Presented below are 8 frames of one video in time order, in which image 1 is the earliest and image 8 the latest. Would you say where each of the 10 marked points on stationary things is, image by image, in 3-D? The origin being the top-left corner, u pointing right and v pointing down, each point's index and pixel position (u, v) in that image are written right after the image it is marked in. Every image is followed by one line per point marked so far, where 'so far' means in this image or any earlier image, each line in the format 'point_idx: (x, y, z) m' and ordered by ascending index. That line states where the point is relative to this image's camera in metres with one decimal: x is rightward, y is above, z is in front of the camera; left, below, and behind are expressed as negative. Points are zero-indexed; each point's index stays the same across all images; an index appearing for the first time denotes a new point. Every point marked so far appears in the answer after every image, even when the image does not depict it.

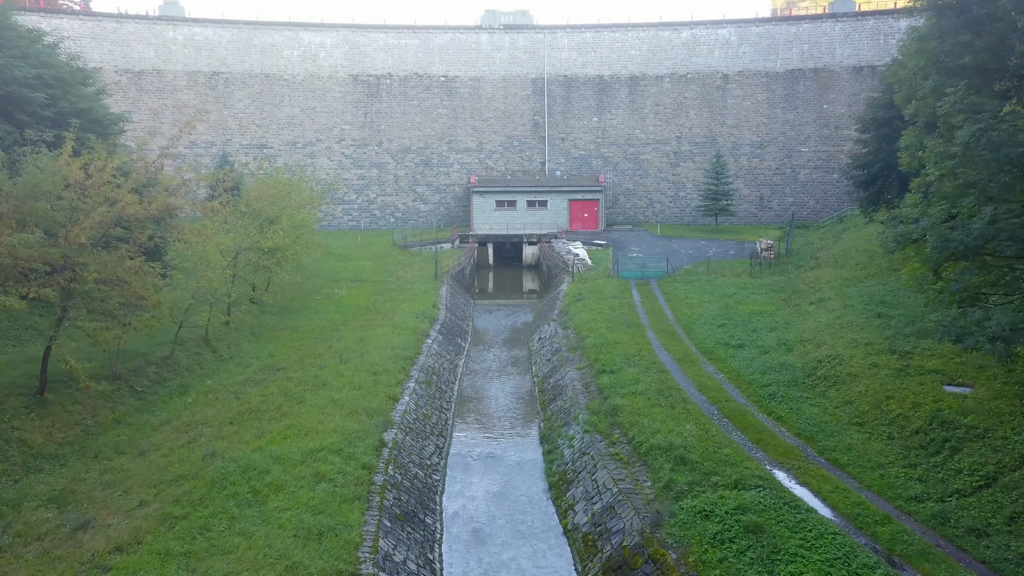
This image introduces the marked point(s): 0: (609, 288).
0: (+1.7, 0.0, +16.9) m
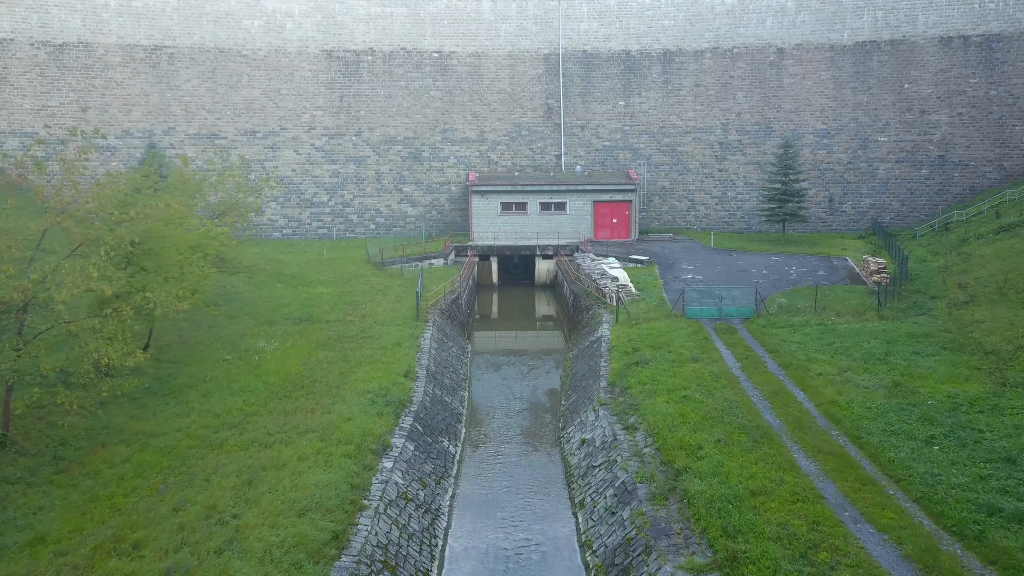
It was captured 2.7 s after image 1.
0: (+1.9, -0.6, +11.1) m
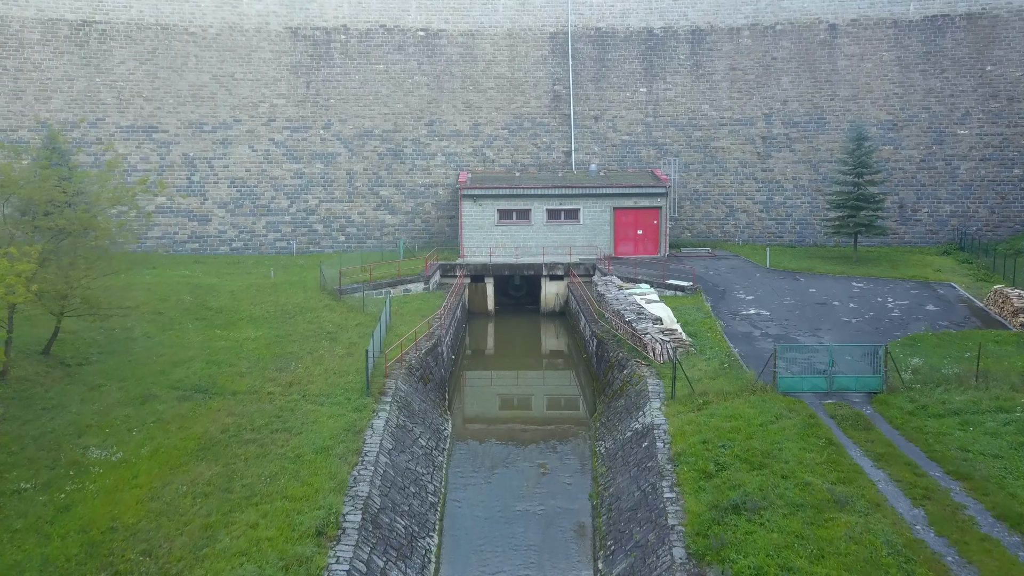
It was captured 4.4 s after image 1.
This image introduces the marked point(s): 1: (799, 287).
0: (+1.9, -1.1, +6.7) m
1: (+4.2, 0.0, +13.9) m
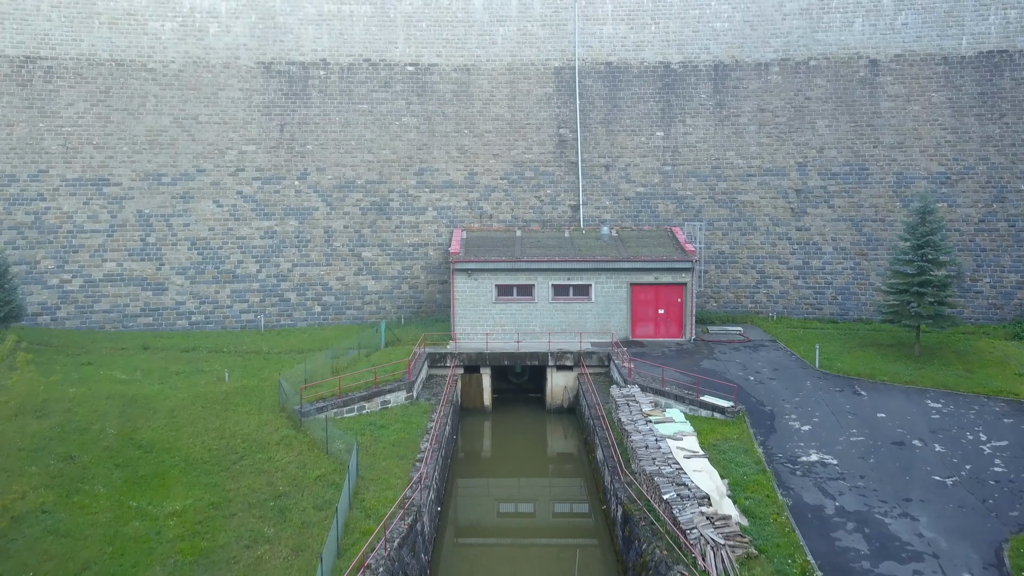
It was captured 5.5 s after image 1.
0: (+2.0, -2.5, +4.2) m
1: (+4.2, -1.4, +11.4) m
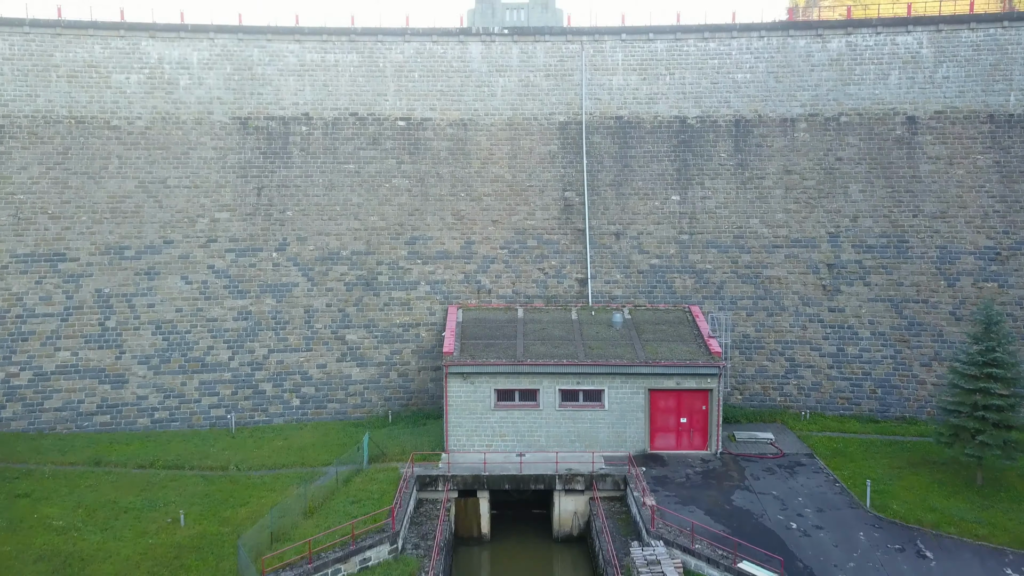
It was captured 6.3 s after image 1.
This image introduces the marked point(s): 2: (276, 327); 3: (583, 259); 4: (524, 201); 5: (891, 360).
0: (+2.0, -4.1, +2.3) m
1: (+4.2, -3.0, +9.6) m
2: (-4.1, -0.7, +16.7) m
3: (+1.3, +0.6, +17.8) m
4: (+0.2, +1.7, +18.2) m
5: (+6.5, -1.2, +16.3) m
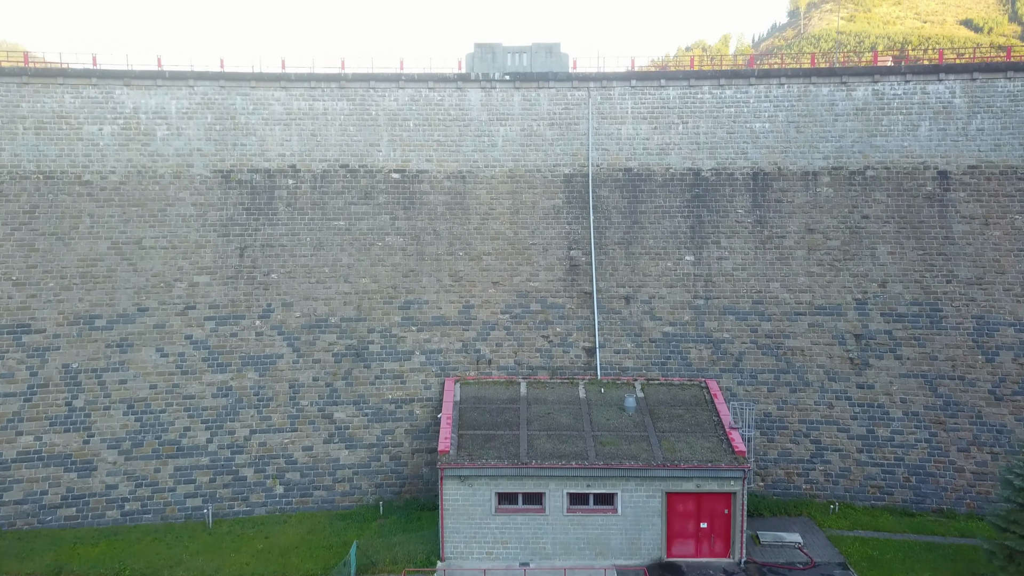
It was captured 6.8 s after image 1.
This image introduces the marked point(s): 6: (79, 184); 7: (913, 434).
0: (+2.0, -5.3, +1.1) m
1: (+4.3, -4.2, +8.3) m
2: (-4.1, -1.9, +15.4) m
3: (+1.4, -0.6, +16.5) m
4: (+0.3, +0.5, +16.9) m
5: (+6.5, -2.4, +15.0) m
6: (-7.5, +1.8, +16.5) m
7: (+6.4, -2.3, +15.1) m
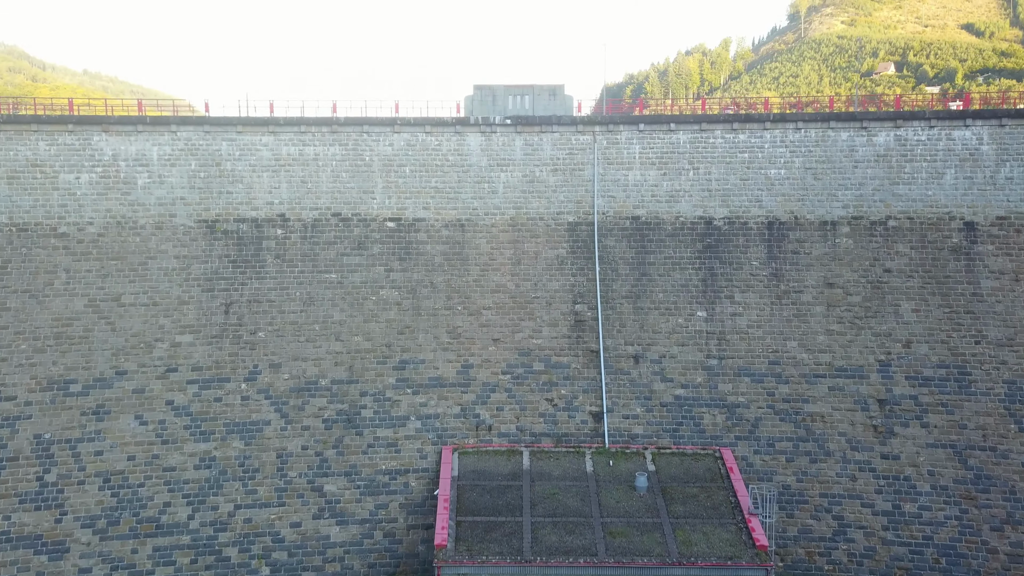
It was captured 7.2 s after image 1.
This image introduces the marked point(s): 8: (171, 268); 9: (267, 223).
0: (+2.1, -6.2, +0.1) m
1: (+4.3, -5.1, +7.4) m
2: (-4.1, -2.8, +14.5) m
3: (+1.4, -1.6, +15.6) m
4: (+0.3, -0.5, +16.0) m
5: (+6.5, -3.4, +14.1) m
6: (-7.5, +0.8, +15.6) m
7: (+6.4, -3.2, +14.2) m
8: (-5.6, +0.3, +15.8) m
9: (-4.2, +1.1, +16.2) m
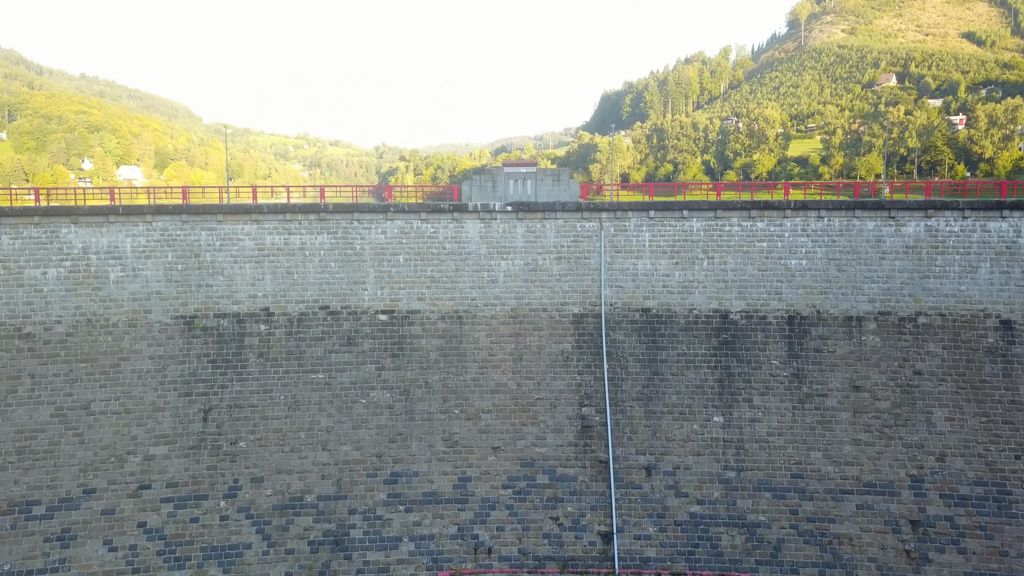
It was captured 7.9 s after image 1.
0: (+2.1, -7.8, -1.0) m
1: (+4.4, -6.7, +6.2) m
2: (-4.0, -4.4, +13.3) m
3: (+1.4, -3.2, +14.4) m
4: (+0.3, -2.1, +14.8) m
5: (+6.6, -5.0, +13.0) m
6: (-7.5, -0.8, +14.4) m
7: (+6.4, -4.8, +13.0) m
8: (-5.6, -1.3, +14.6) m
9: (-4.2, -0.5, +15.1) m
